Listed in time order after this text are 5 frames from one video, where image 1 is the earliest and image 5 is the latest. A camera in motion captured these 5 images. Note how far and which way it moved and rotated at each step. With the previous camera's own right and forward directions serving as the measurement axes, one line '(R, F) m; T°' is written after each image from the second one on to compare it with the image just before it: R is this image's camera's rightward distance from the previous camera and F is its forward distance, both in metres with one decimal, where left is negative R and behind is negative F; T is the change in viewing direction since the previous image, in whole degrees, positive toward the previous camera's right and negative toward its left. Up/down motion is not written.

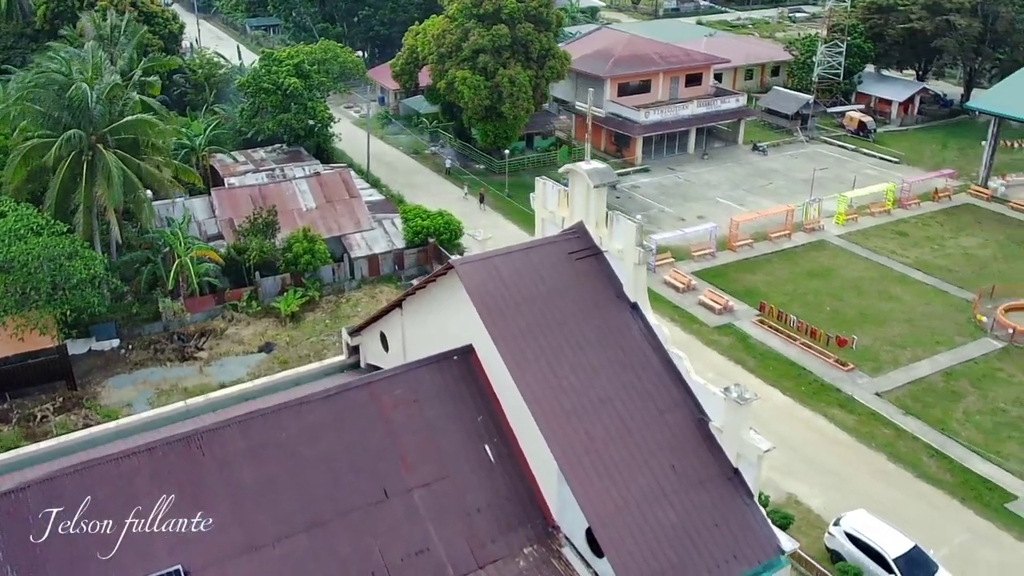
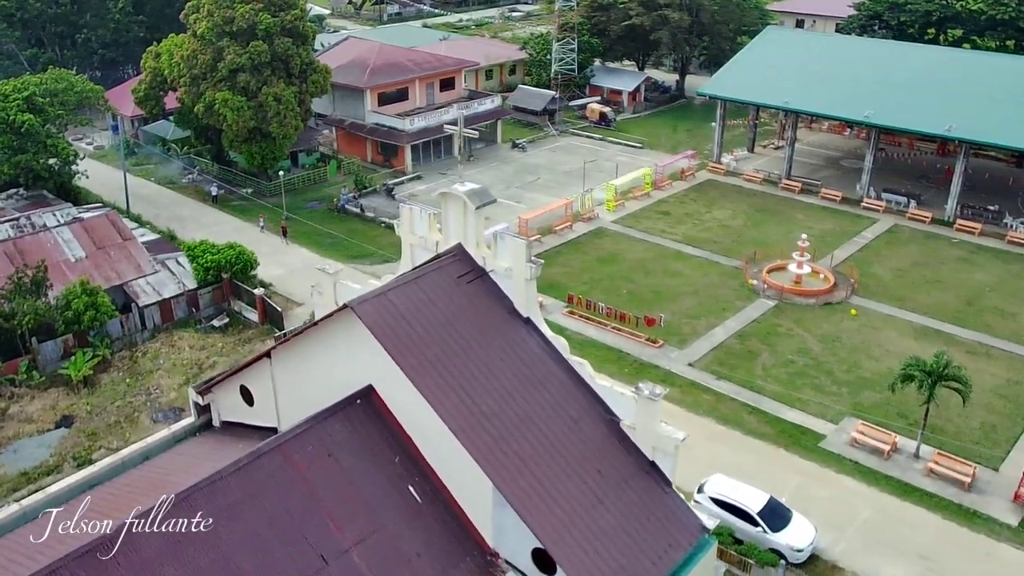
(-2.5, +0.5) m; +17°
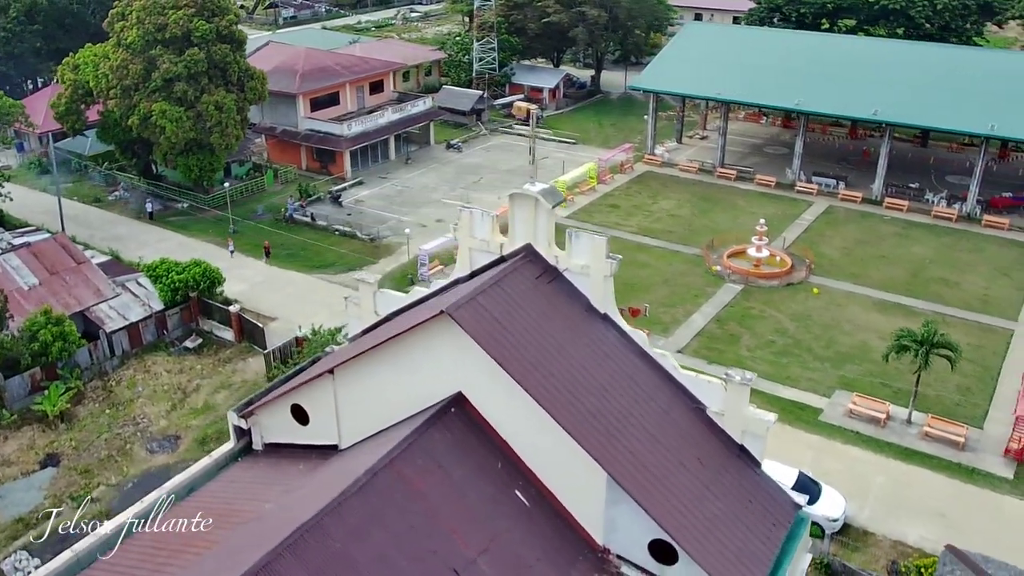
(-3.2, +0.3) m; +7°
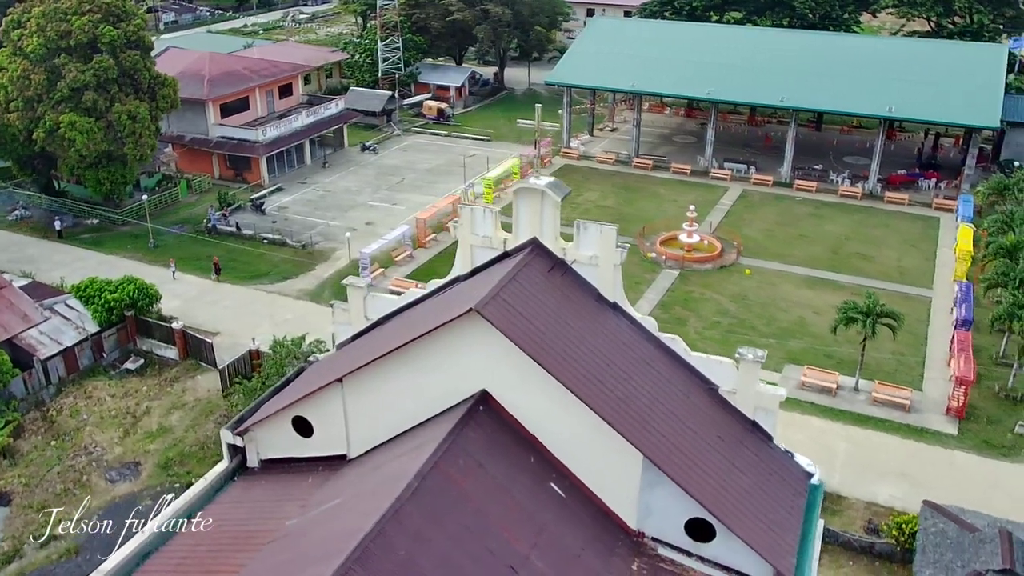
(-2.1, +0.1) m; +7°
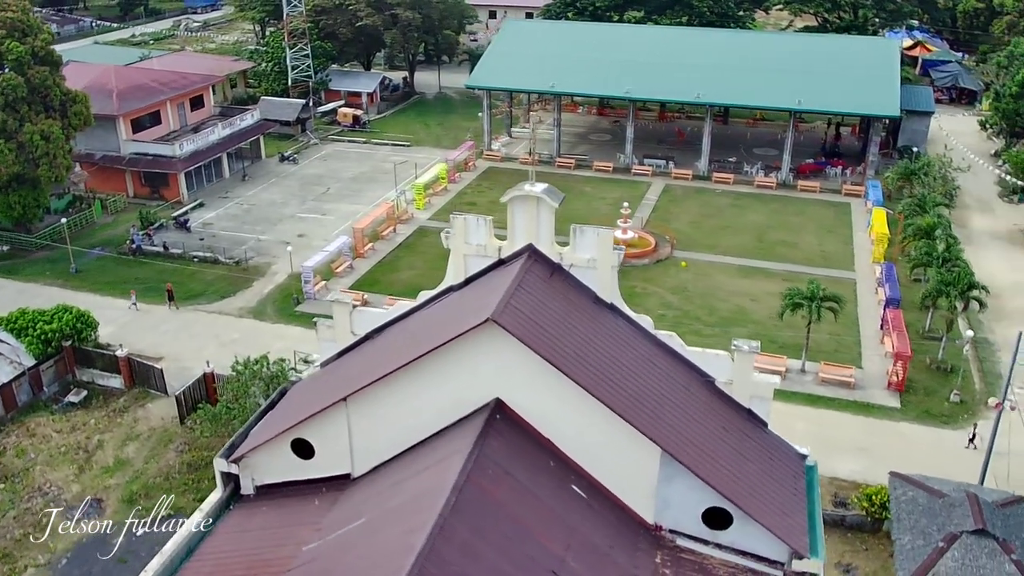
(-1.8, 0.0) m; +7°
